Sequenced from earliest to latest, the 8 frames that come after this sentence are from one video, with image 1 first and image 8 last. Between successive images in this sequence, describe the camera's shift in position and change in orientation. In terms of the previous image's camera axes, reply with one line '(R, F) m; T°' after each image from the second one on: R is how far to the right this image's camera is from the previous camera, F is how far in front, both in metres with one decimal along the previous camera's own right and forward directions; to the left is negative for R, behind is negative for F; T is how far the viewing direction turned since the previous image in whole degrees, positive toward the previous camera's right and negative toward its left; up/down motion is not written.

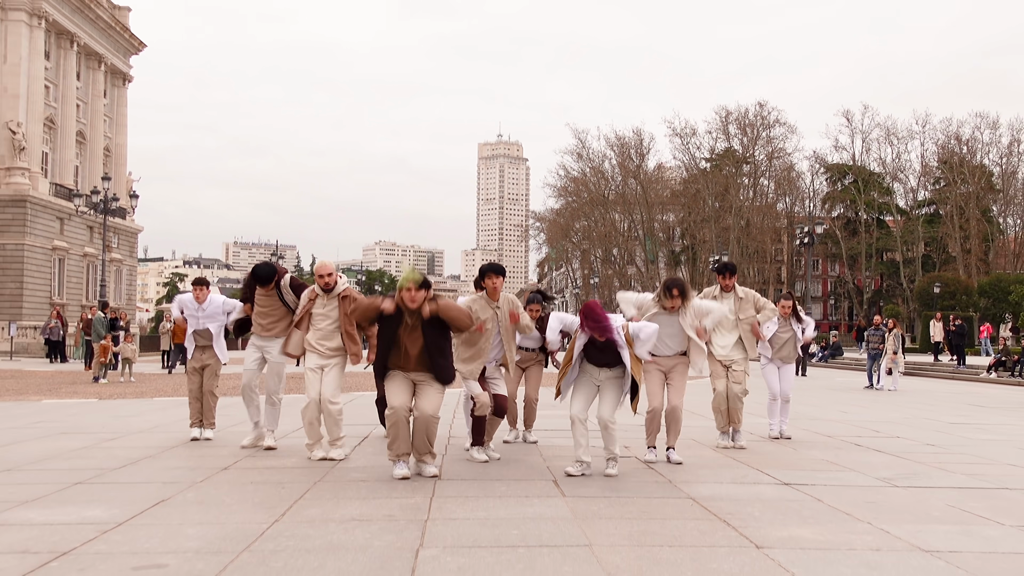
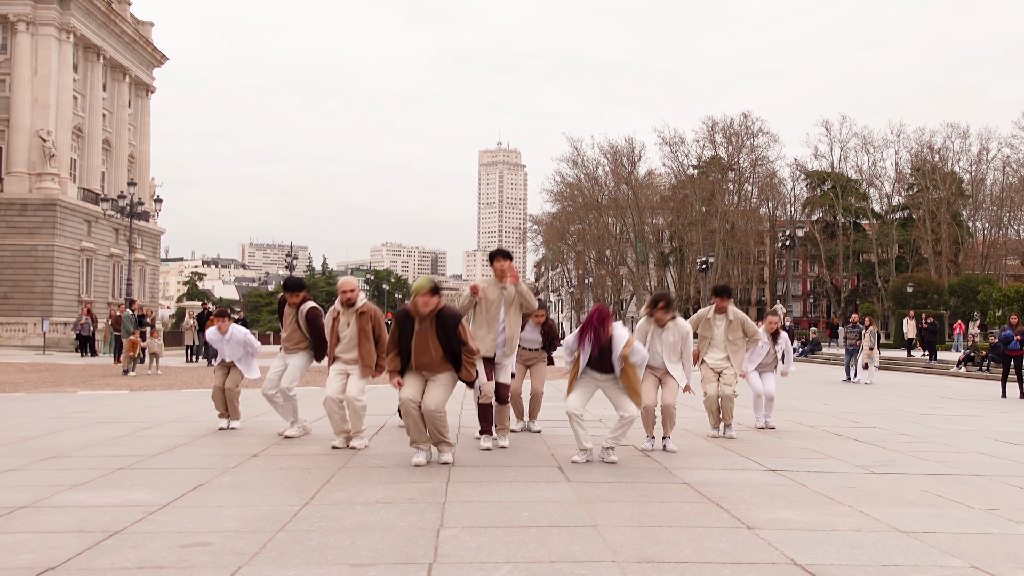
(0.0, -0.3) m; -1°
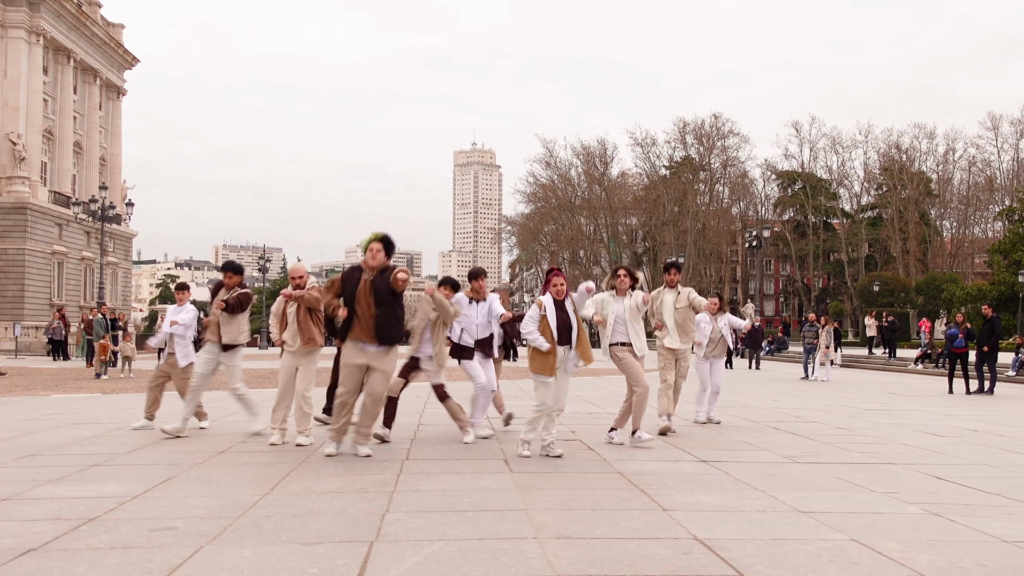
(+0.2, -0.5) m; +1°
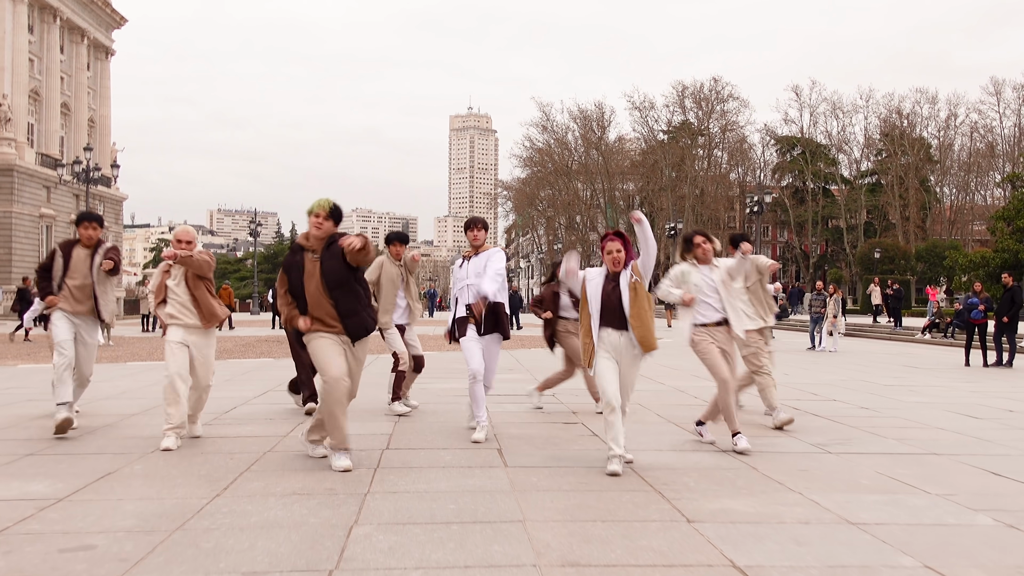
(0.0, +0.9) m; 0°
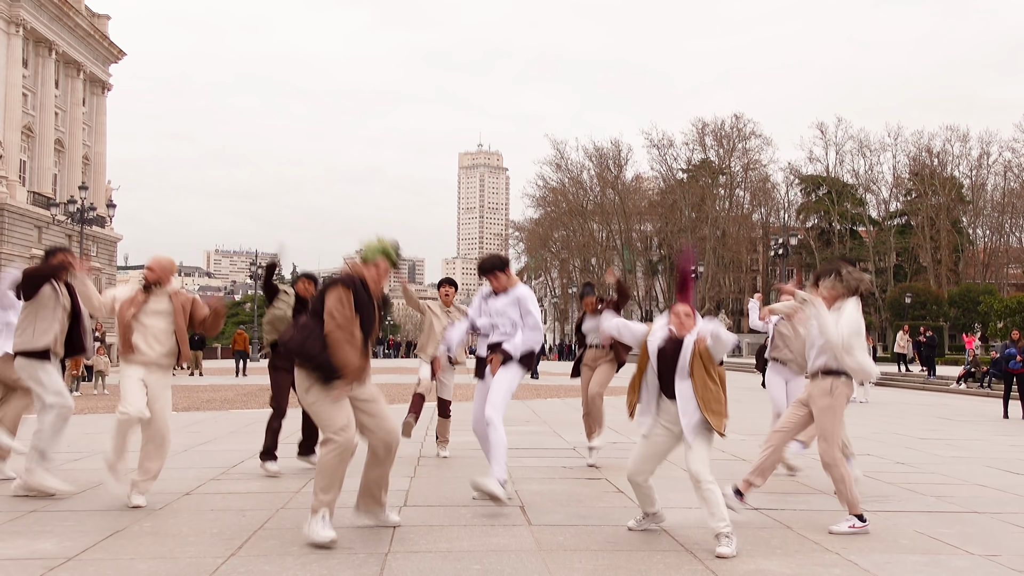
(-0.1, +0.1) m; -1°
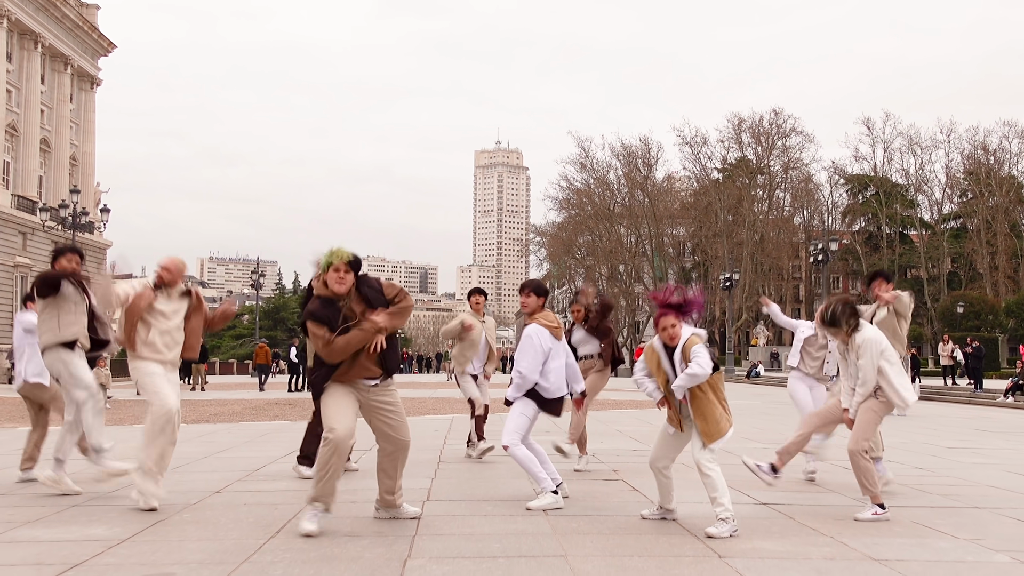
(0.0, -0.5) m; -1°
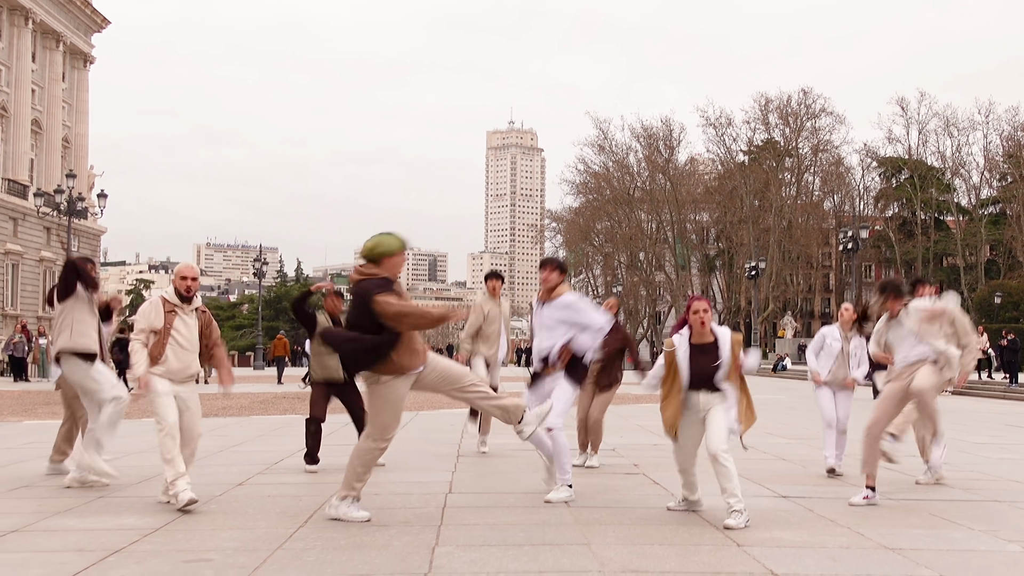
(0.0, -0.1) m; -1°
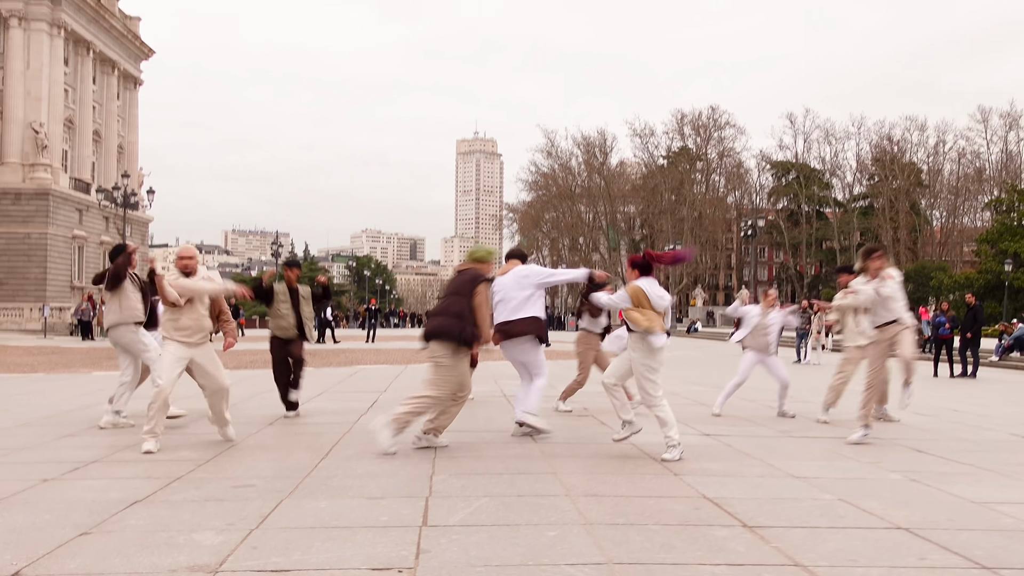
(-0.1, -1.1) m; +2°
